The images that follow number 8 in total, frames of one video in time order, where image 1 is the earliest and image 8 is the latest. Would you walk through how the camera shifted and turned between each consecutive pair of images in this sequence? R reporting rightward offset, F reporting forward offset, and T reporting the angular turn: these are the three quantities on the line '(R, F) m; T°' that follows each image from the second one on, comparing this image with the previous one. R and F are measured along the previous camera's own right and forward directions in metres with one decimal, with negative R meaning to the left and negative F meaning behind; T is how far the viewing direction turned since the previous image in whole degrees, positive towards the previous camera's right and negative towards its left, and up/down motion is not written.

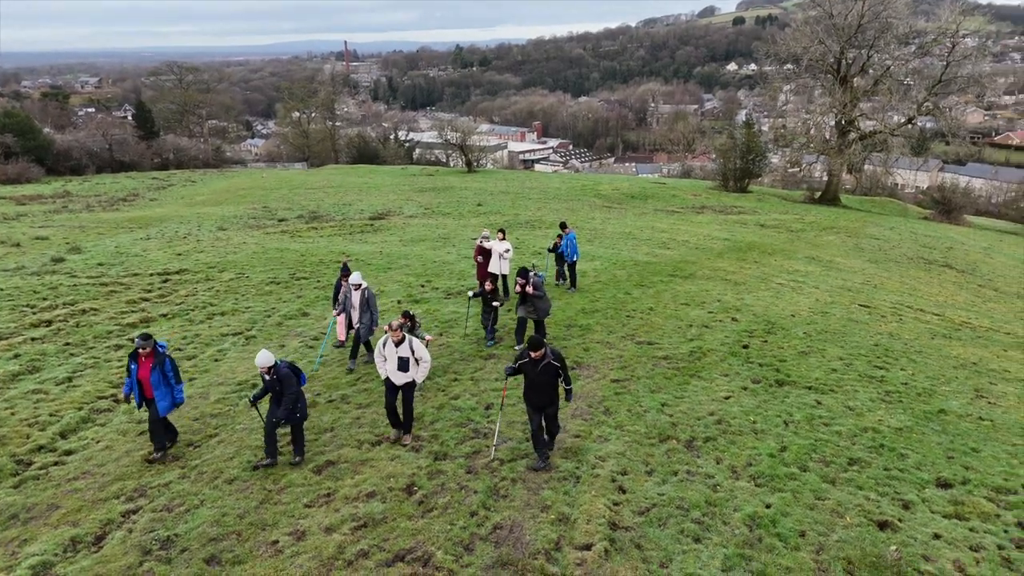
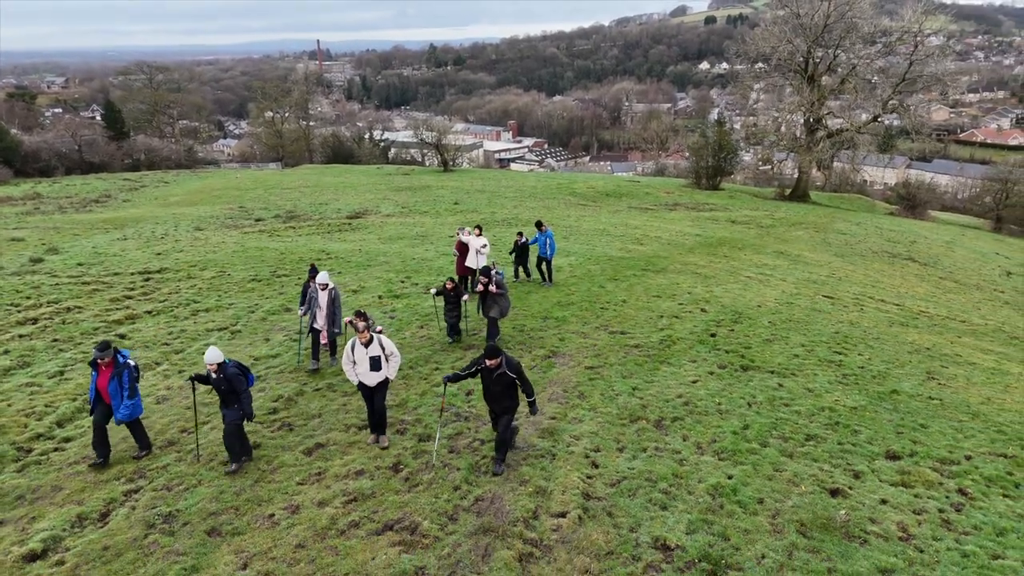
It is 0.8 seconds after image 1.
(0.0, -0.7) m; +2°
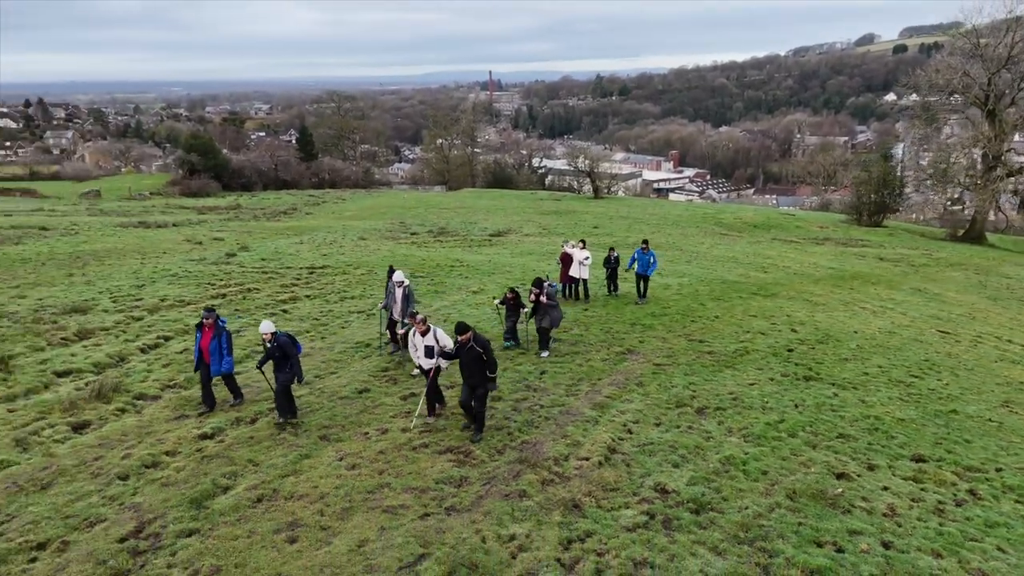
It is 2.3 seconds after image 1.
(+1.8, -2.4) m; -12°
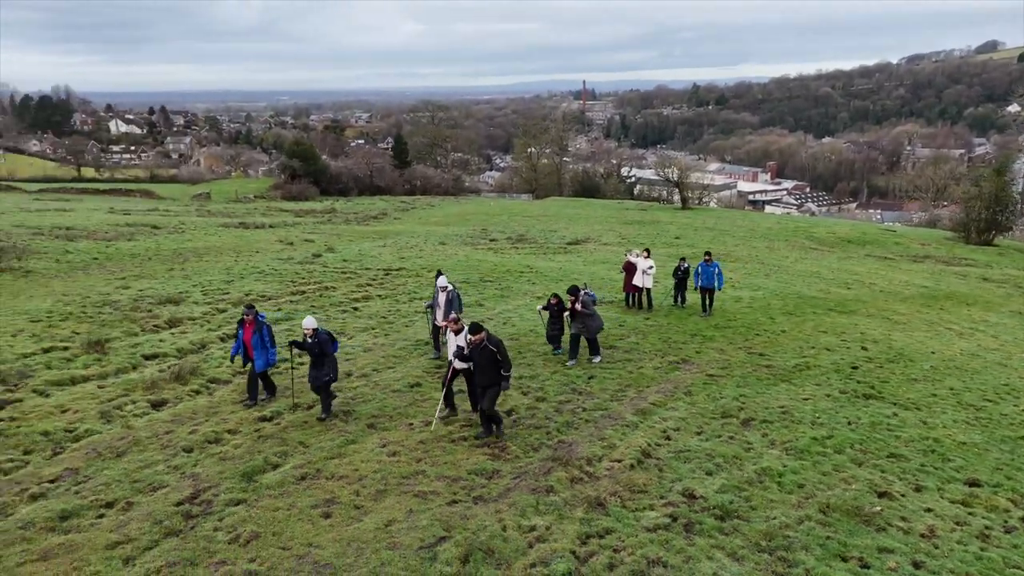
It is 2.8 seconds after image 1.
(+0.8, -0.4) m; -7°
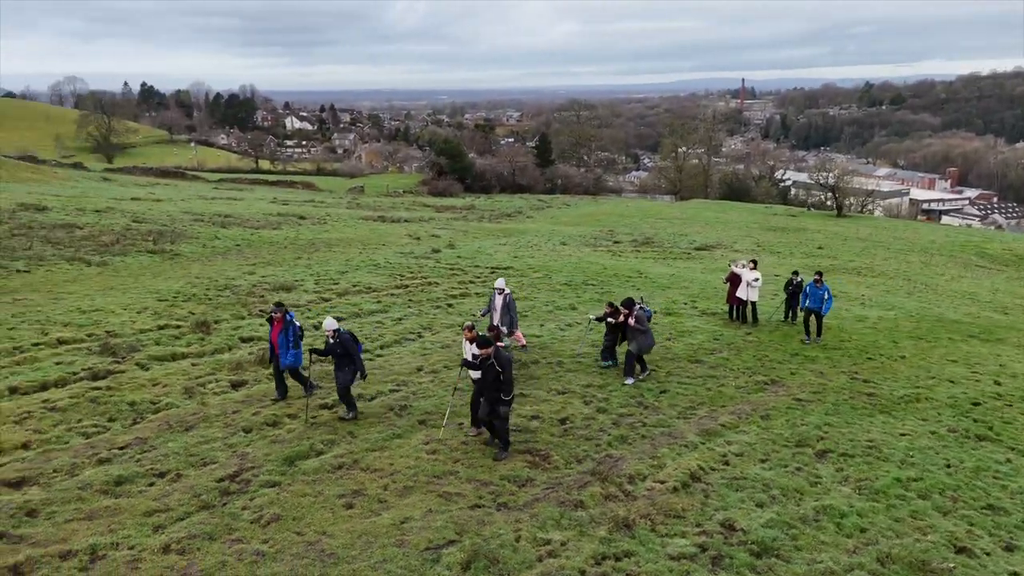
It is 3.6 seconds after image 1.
(+1.5, +0.2) m; -11°
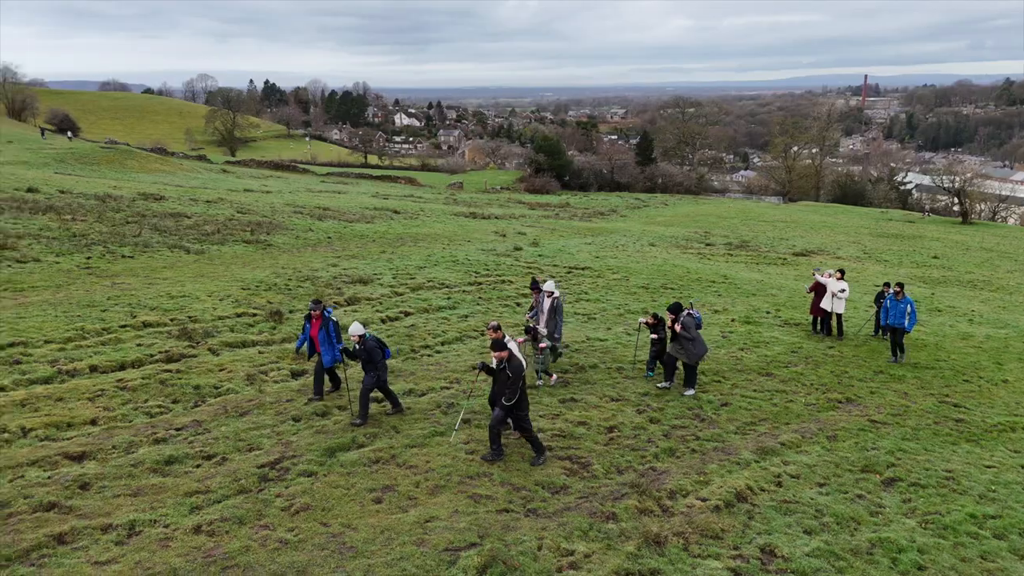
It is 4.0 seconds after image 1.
(+0.9, +0.2) m; -8°
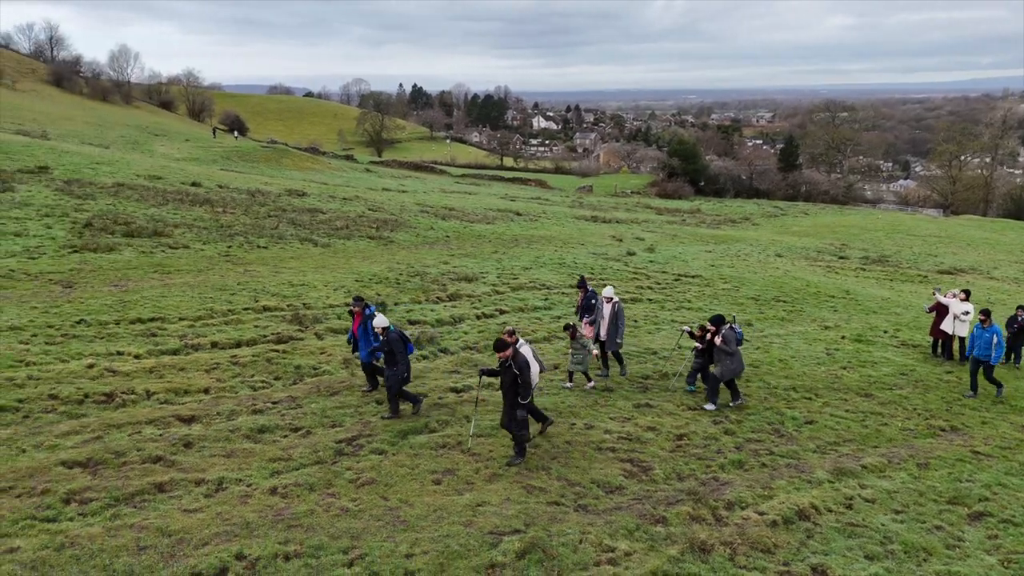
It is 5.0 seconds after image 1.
(+1.0, -0.4) m; -10°
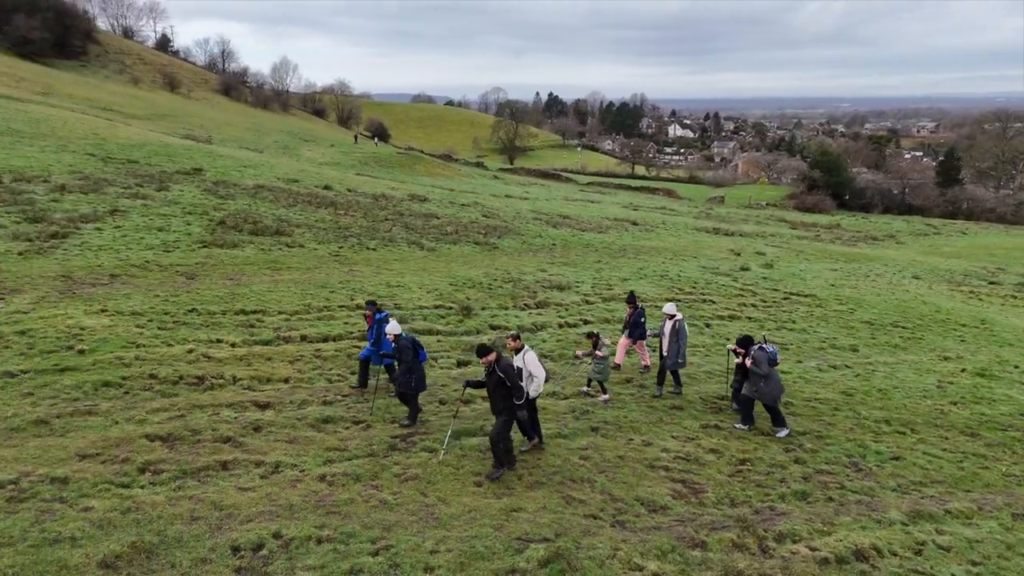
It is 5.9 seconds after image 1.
(+1.2, 0.0) m; -10°
